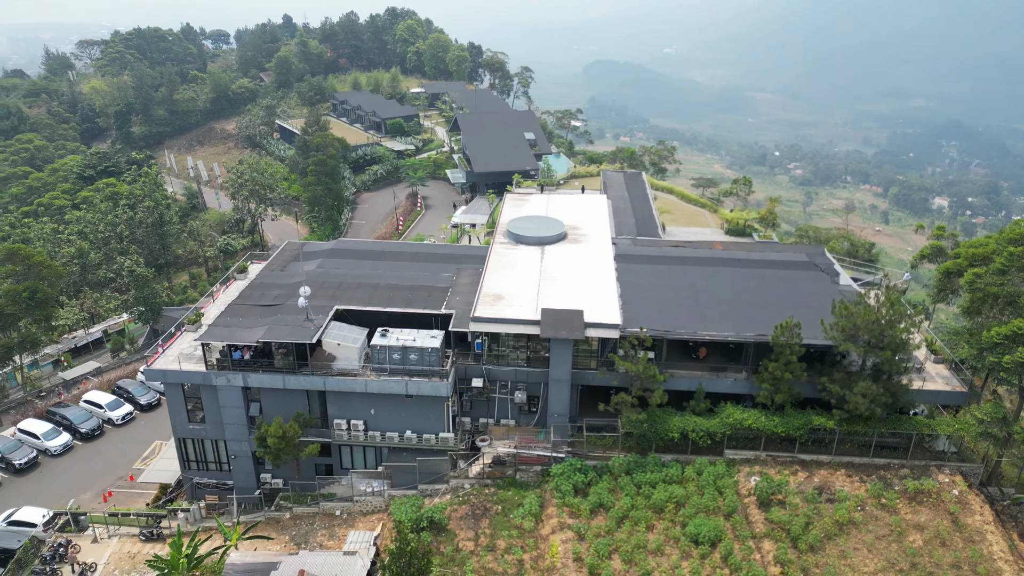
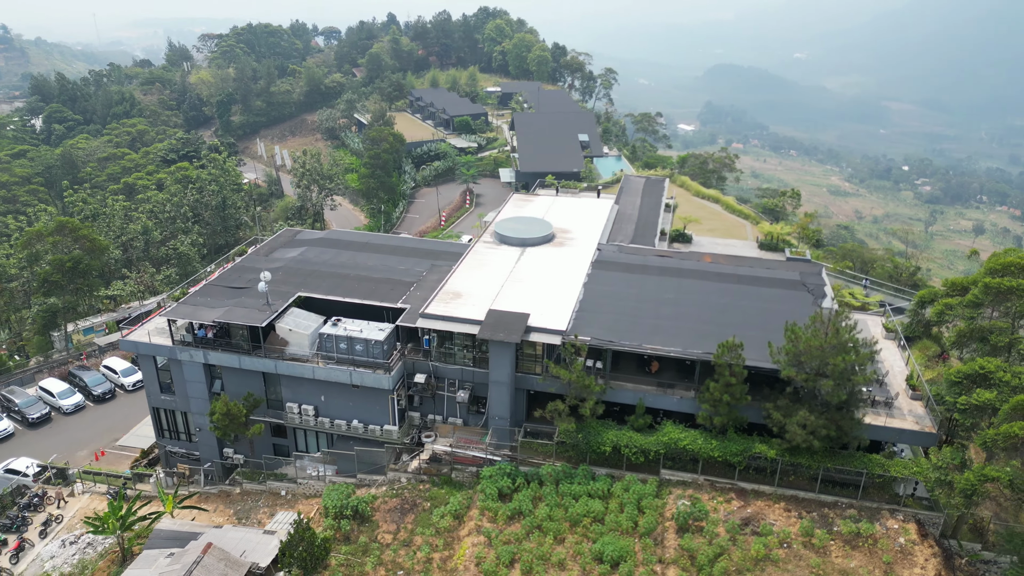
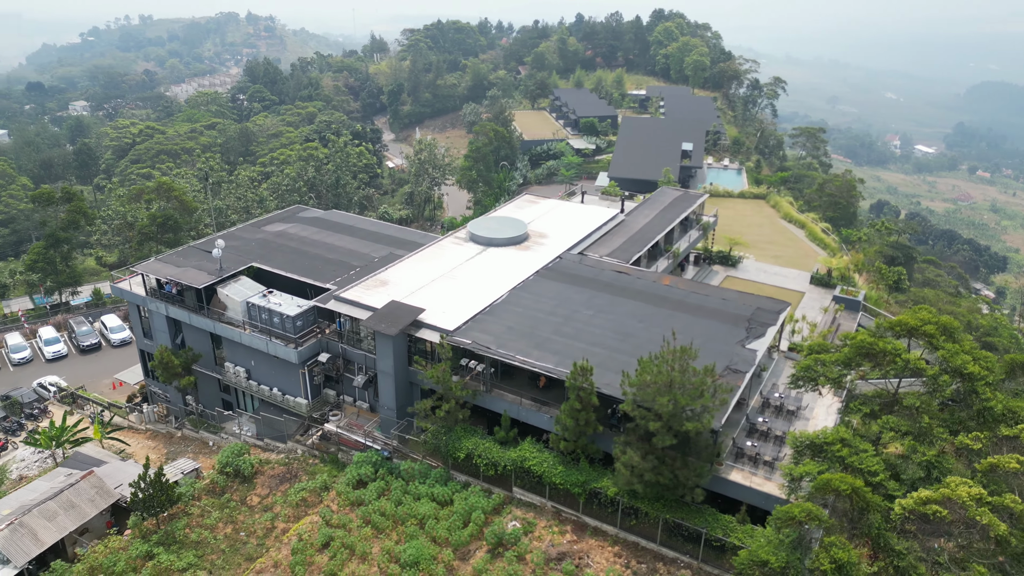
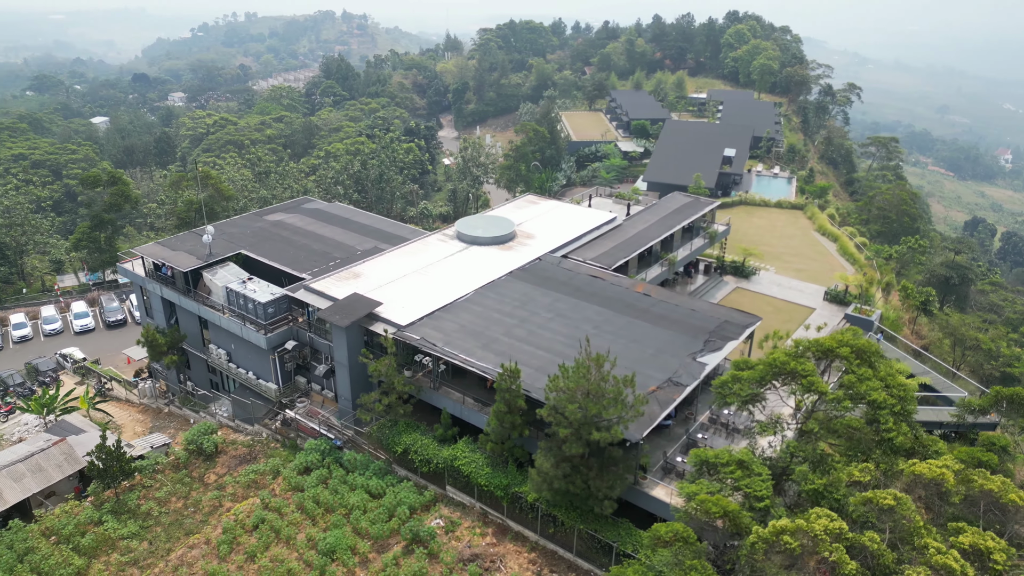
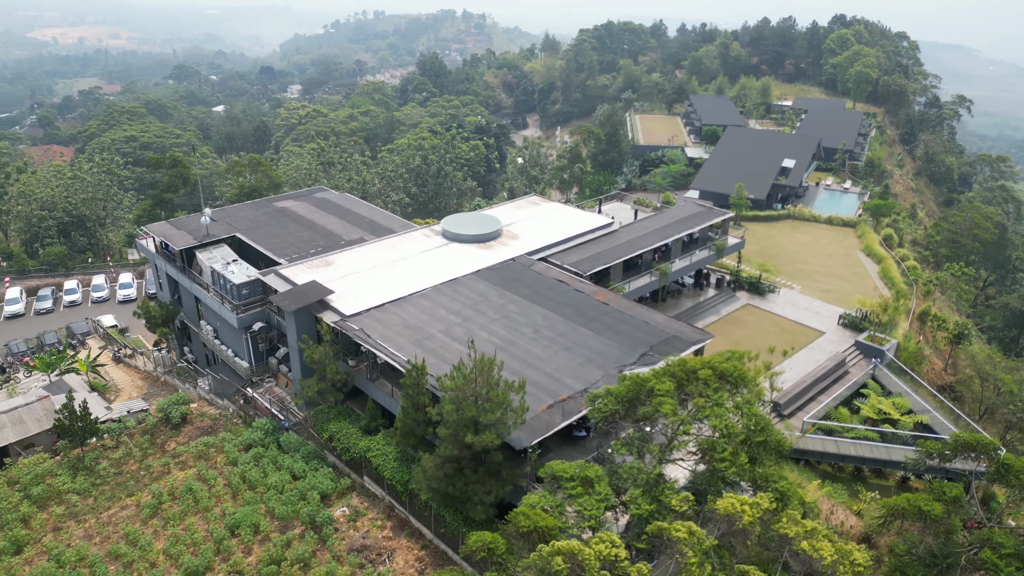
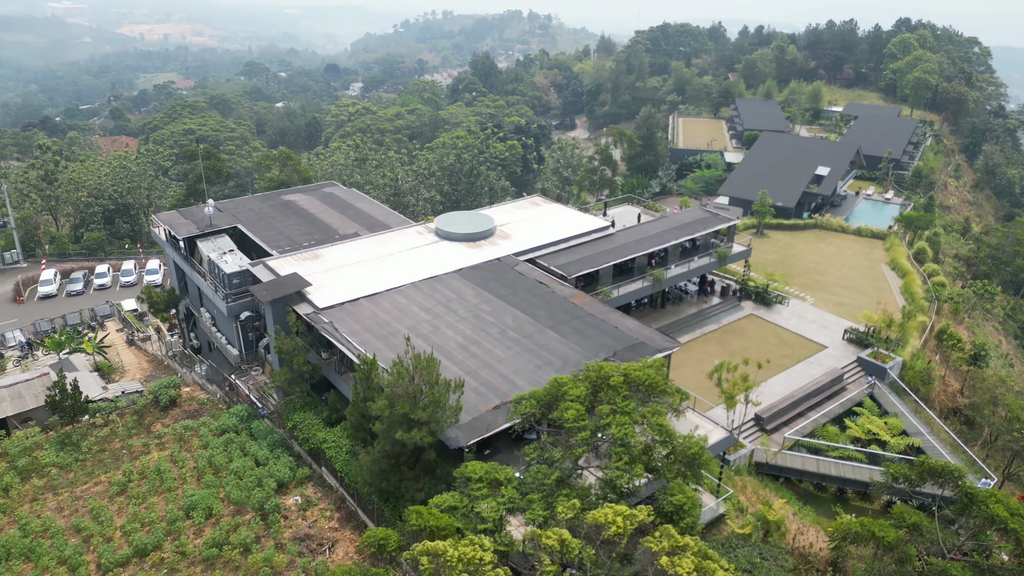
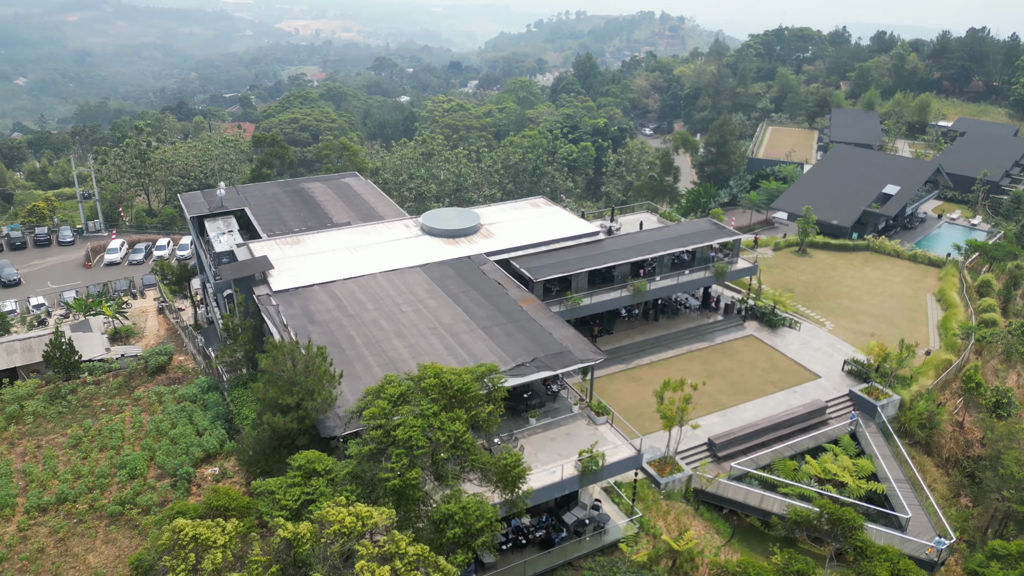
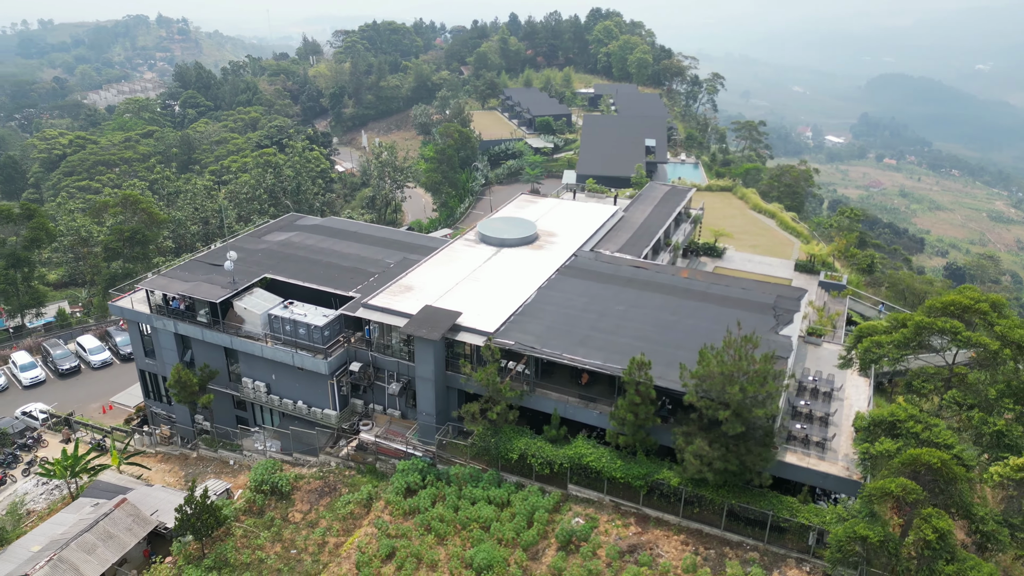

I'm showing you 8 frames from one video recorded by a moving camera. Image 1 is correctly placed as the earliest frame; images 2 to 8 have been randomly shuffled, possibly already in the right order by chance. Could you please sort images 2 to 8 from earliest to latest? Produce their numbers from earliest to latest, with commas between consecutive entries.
2, 8, 3, 4, 5, 6, 7
